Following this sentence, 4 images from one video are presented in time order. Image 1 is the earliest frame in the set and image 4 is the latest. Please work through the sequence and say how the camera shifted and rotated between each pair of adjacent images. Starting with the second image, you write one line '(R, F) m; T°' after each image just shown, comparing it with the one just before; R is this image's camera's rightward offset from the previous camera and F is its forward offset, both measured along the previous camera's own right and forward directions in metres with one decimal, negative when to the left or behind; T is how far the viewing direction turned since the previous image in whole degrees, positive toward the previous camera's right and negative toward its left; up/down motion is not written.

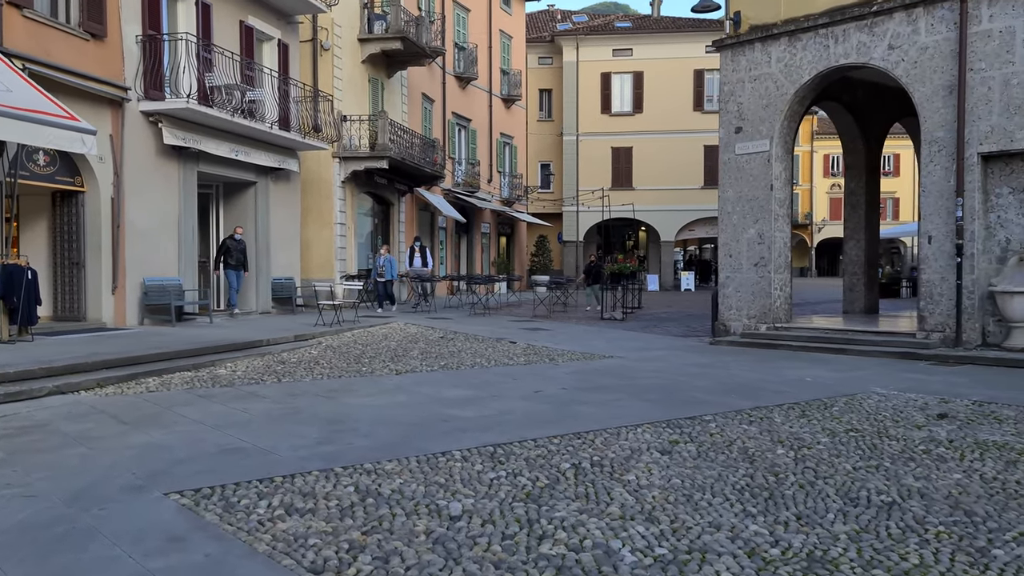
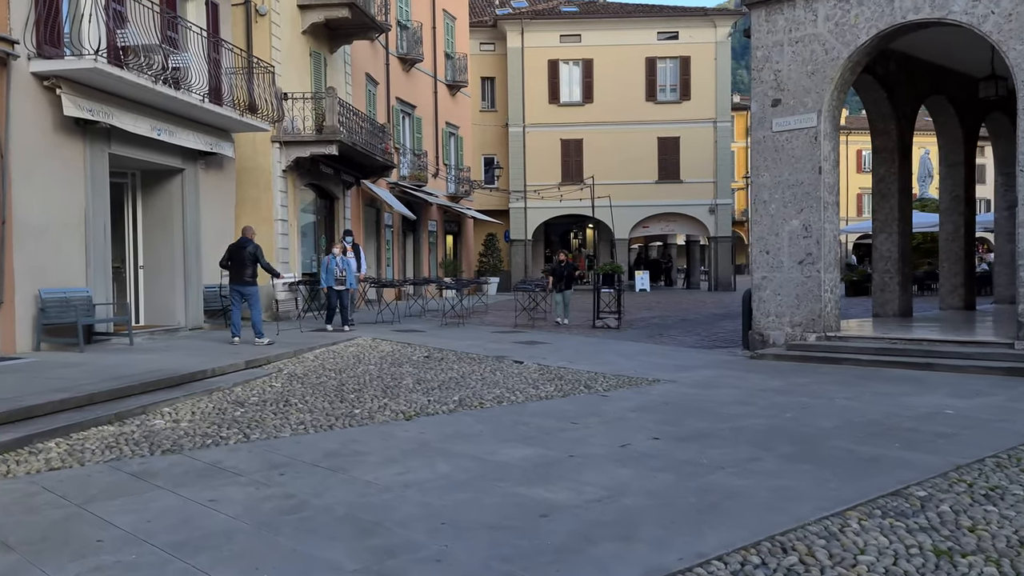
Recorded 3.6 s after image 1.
(-1.0, +2.4) m; +5°
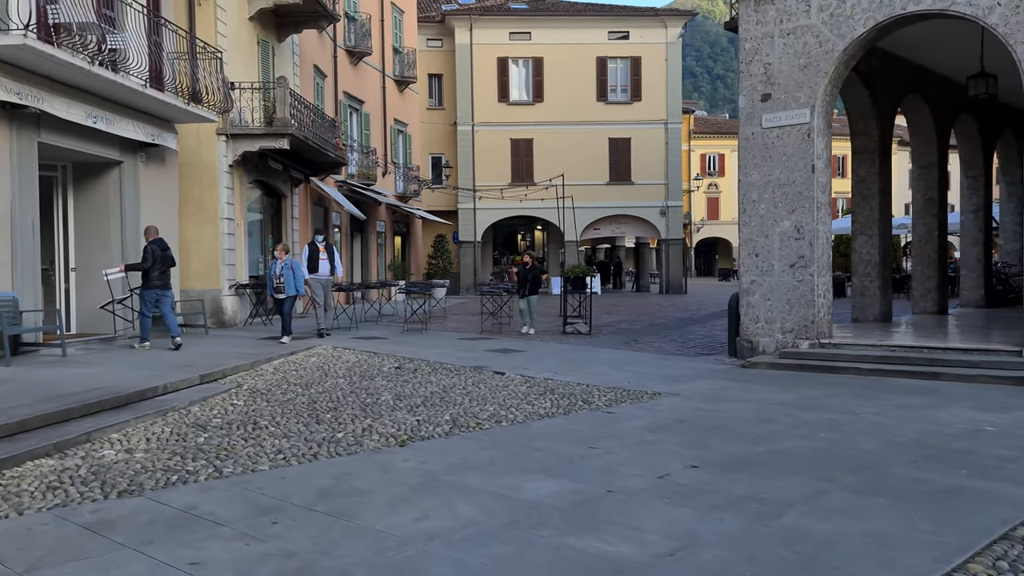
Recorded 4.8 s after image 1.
(-0.5, +0.8) m; +4°
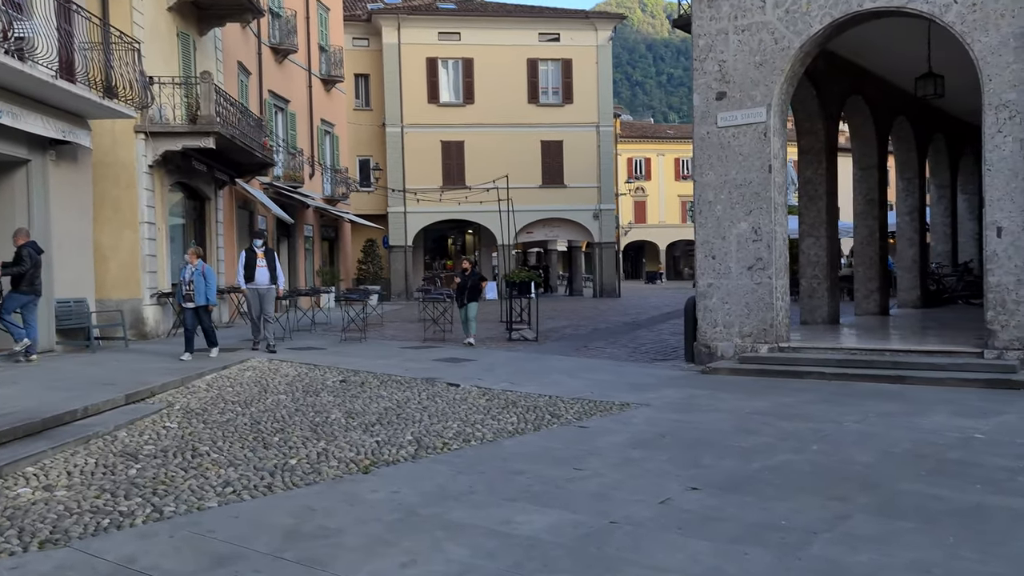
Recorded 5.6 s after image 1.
(-0.3, +0.5) m; +5°
